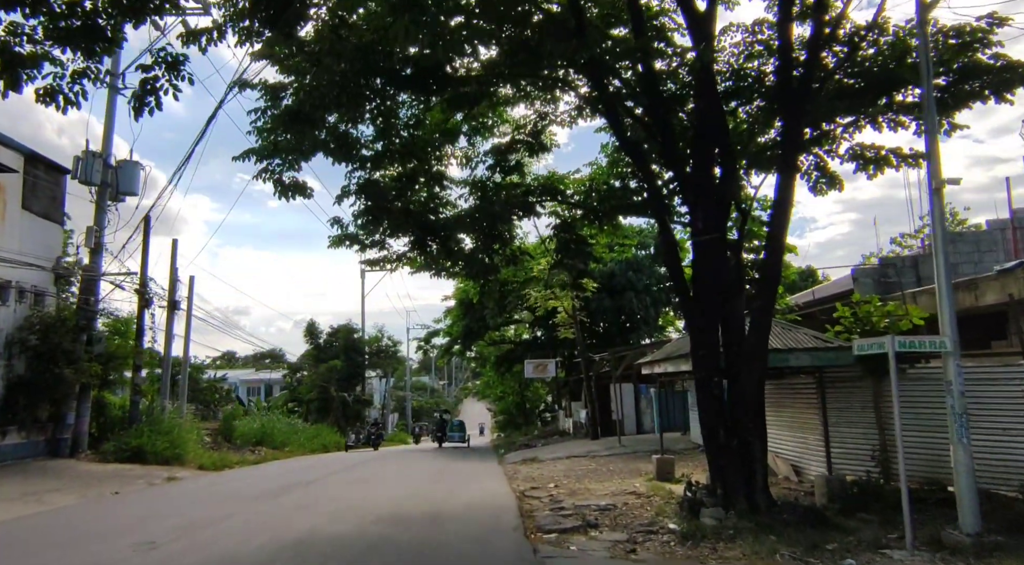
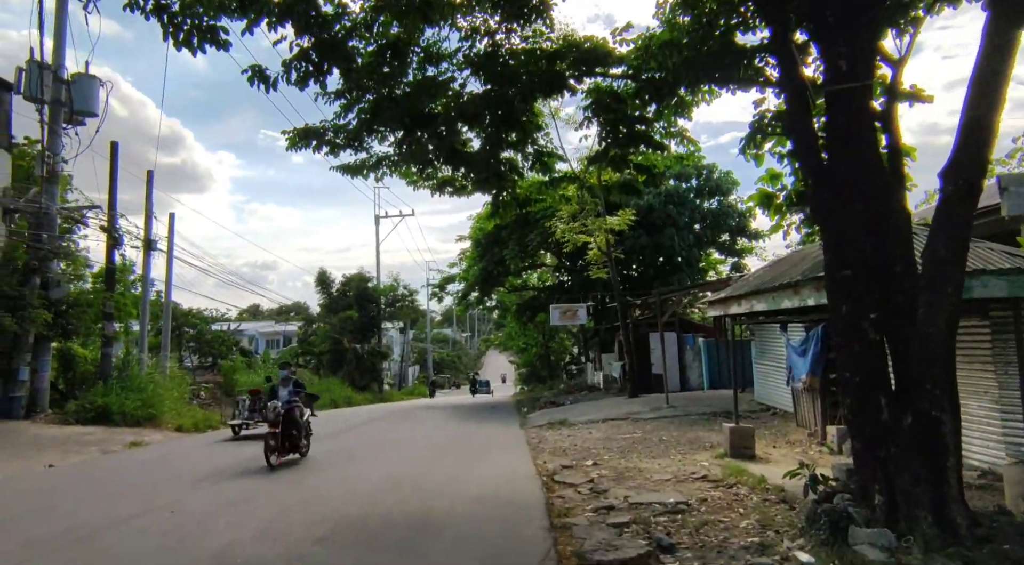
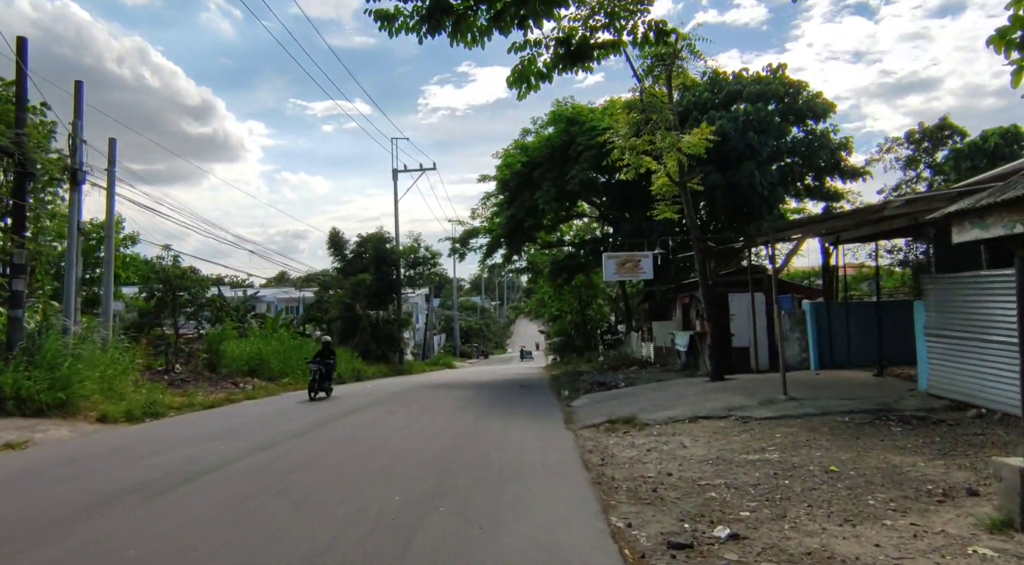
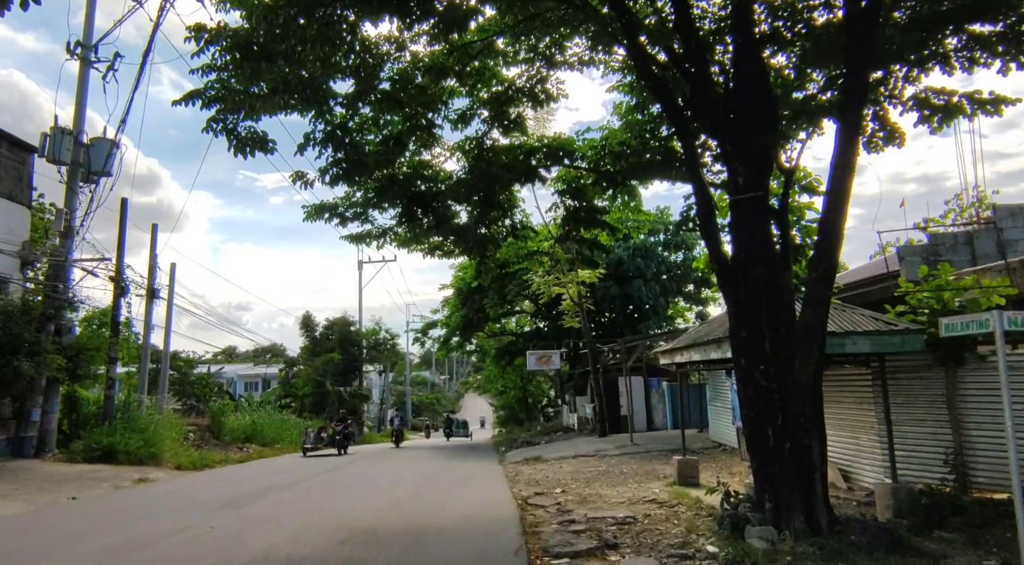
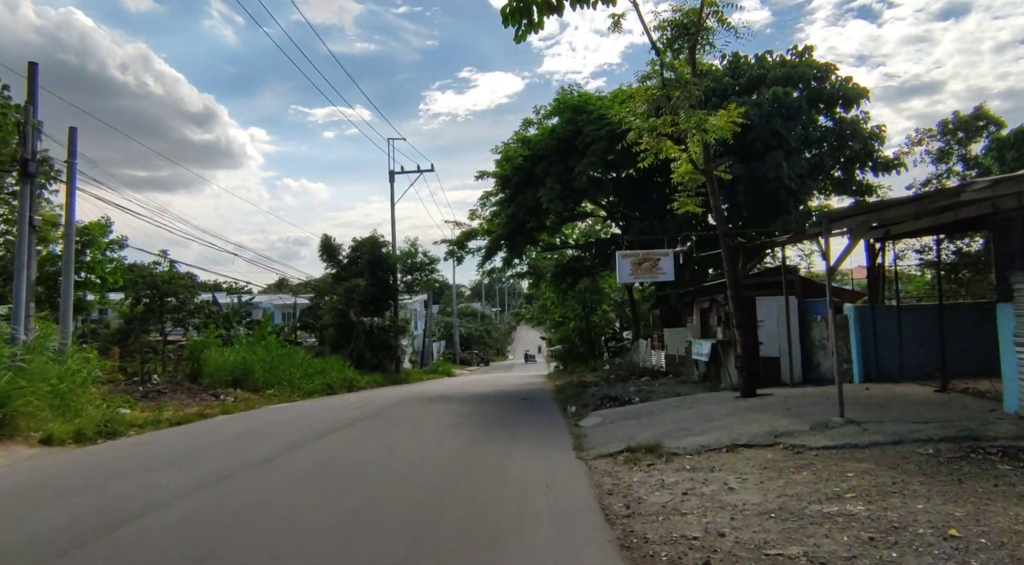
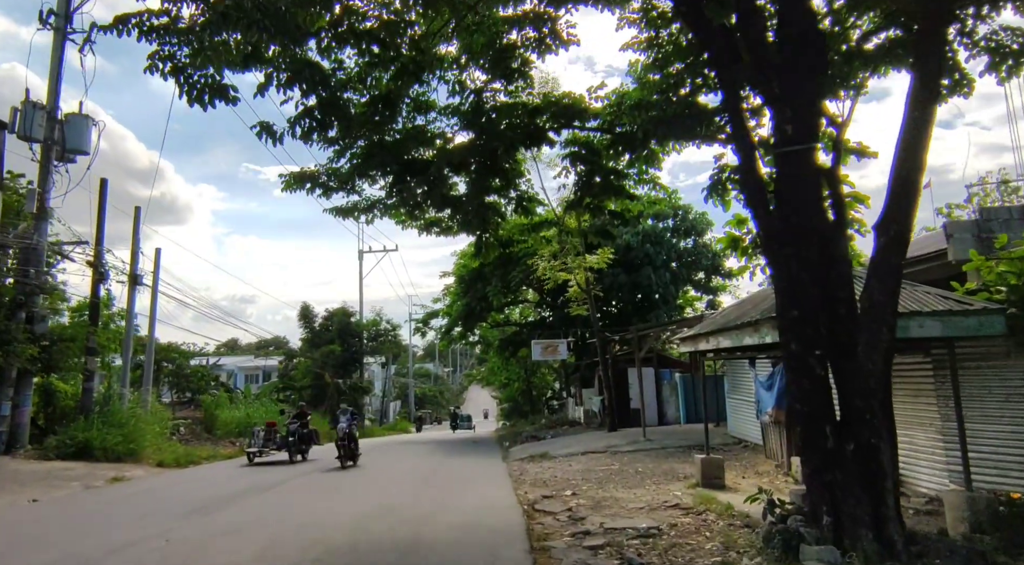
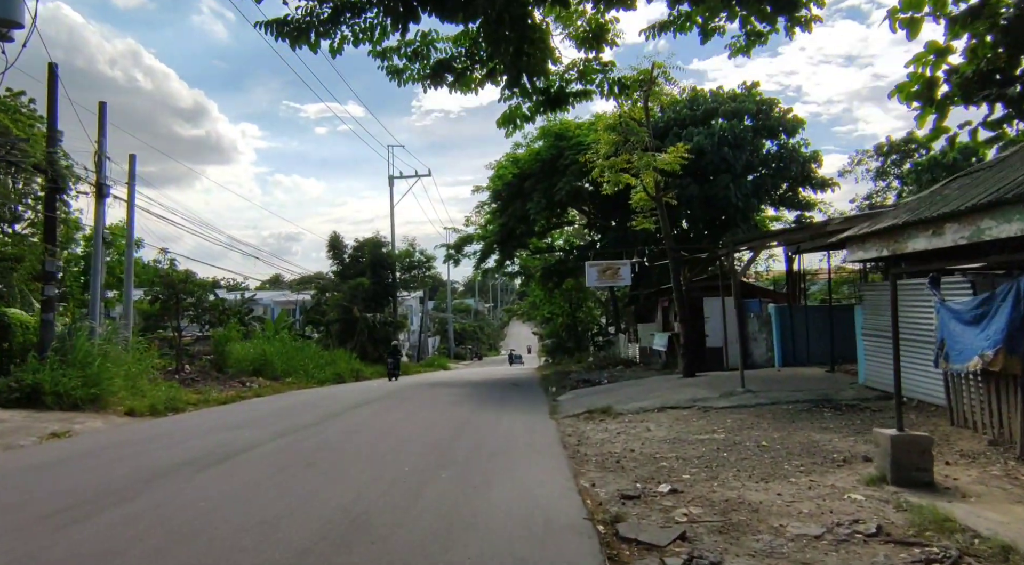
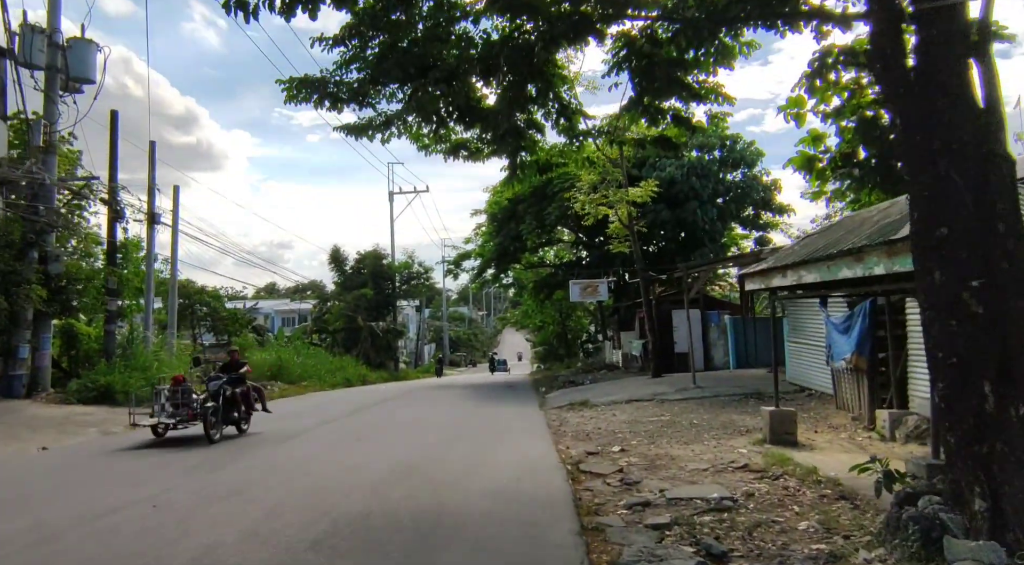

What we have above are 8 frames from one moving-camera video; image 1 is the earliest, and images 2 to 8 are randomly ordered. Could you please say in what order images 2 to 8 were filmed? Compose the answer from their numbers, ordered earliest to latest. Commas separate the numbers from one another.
4, 6, 2, 8, 7, 3, 5
